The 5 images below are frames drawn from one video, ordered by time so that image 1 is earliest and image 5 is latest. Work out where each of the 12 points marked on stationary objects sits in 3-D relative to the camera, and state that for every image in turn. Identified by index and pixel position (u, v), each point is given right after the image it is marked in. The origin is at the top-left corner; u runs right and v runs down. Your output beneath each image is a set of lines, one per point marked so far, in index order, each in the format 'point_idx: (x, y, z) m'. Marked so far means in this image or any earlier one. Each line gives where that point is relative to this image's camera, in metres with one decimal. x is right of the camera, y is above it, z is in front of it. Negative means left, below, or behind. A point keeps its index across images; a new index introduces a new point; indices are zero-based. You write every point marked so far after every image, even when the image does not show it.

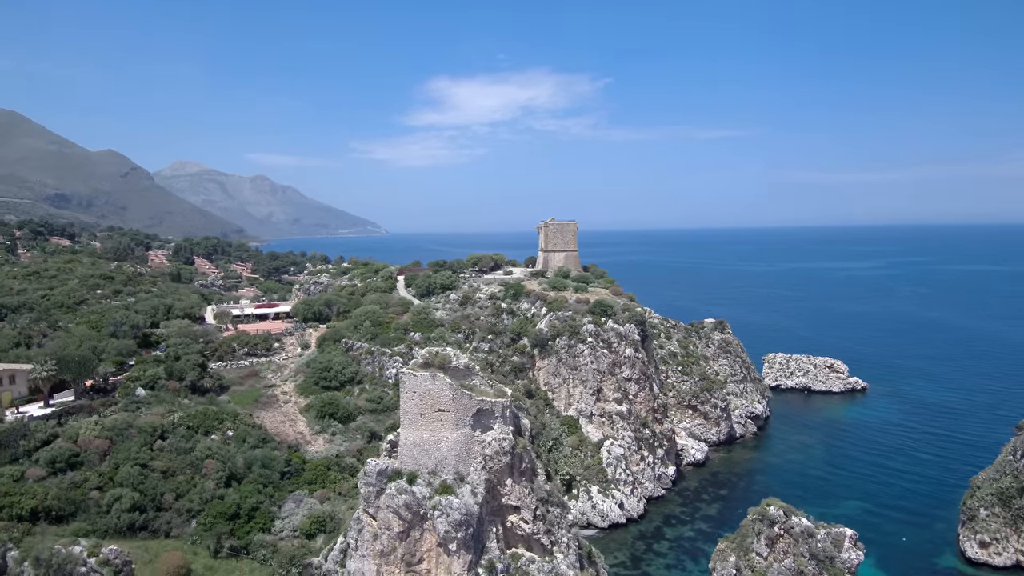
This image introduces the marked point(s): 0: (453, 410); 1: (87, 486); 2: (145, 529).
0: (-1.3, -2.7, +14.5) m
1: (-11.8, -5.6, +18.1) m
2: (-10.0, -6.6, +17.9) m
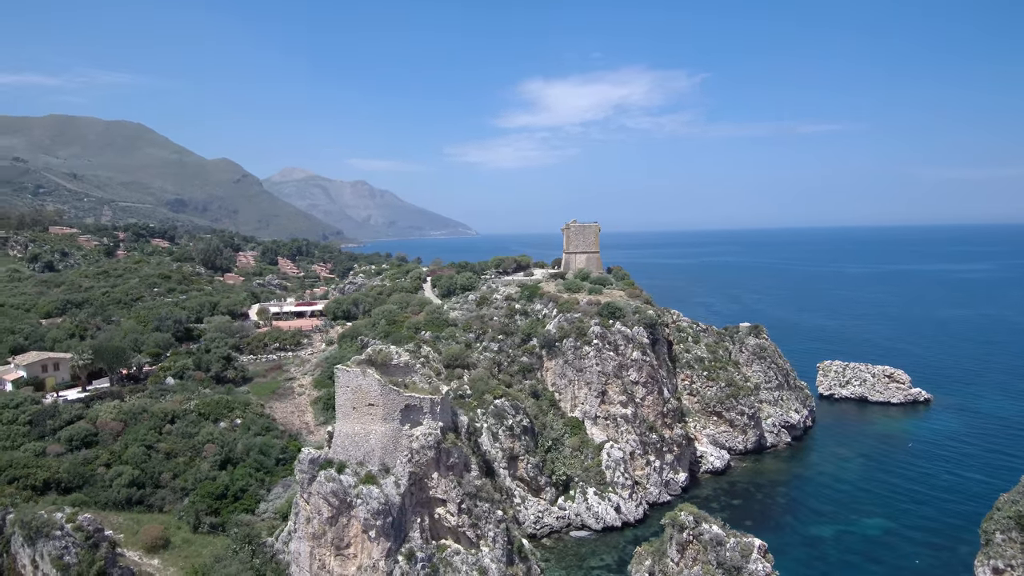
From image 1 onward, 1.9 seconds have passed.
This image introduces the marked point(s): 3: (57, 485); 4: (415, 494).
0: (-3.1, -2.8, +15.3) m
1: (-13.0, -5.5, +20.4) m
2: (-11.3, -6.6, +19.9) m
3: (-13.3, -5.8, +19.2) m
4: (-2.3, -4.9, +15.3) m
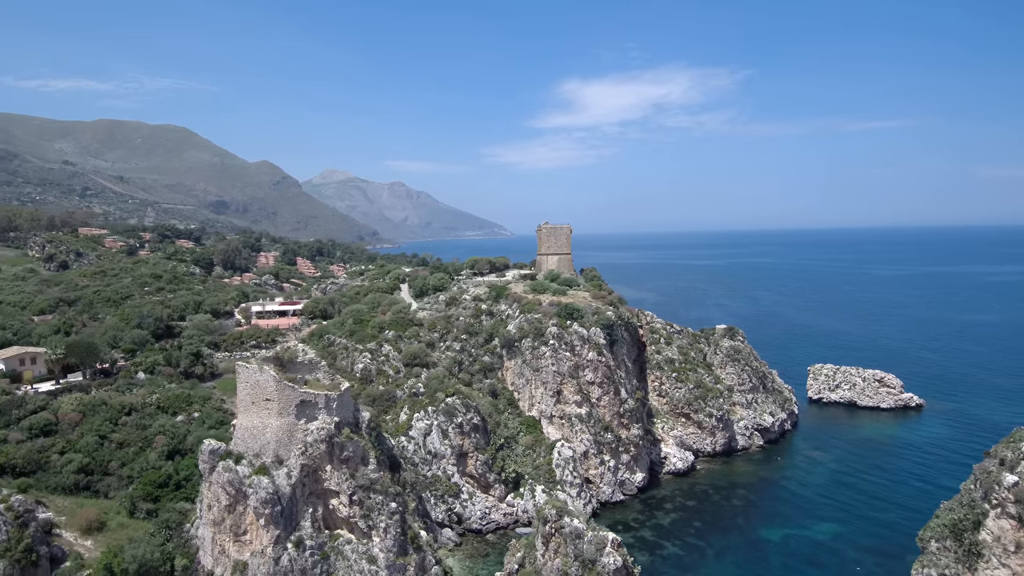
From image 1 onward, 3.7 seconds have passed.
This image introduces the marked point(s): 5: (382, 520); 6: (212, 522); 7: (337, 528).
0: (-5.8, -2.8, +16.2) m
1: (-15.5, -5.5, +21.8) m
2: (-13.8, -6.5, +21.2) m
3: (-15.9, -5.8, +20.6) m
4: (-5.1, -4.9, +16.1) m
5: (-3.3, -6.0, +16.7) m
6: (-7.6, -5.9, +16.4) m
7: (-4.5, -6.1, +16.5) m
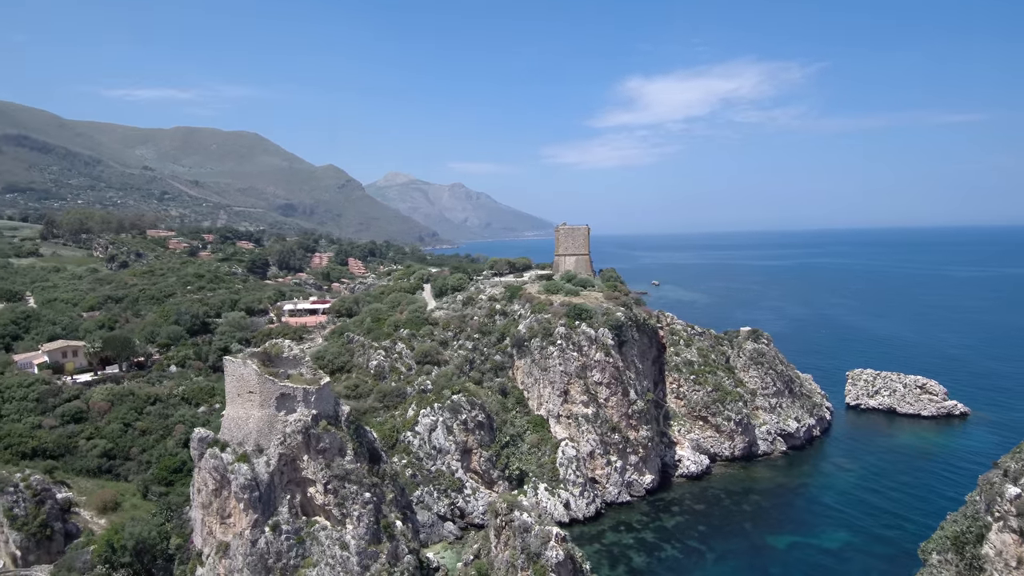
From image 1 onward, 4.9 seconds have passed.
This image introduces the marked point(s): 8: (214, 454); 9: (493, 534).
0: (-6.7, -2.8, +17.2) m
1: (-15.8, -5.4, +23.7) m
2: (-14.2, -6.5, +22.9) m
3: (-16.3, -5.7, +22.6) m
4: (-6.0, -4.9, +17.1) m
5: (-4.2, -6.0, +17.5) m
6: (-8.5, -5.9, +17.6) m
7: (-5.3, -6.1, +17.4) m
8: (-7.9, -4.4, +17.2) m
9: (-0.7, -6.6, +17.4) m
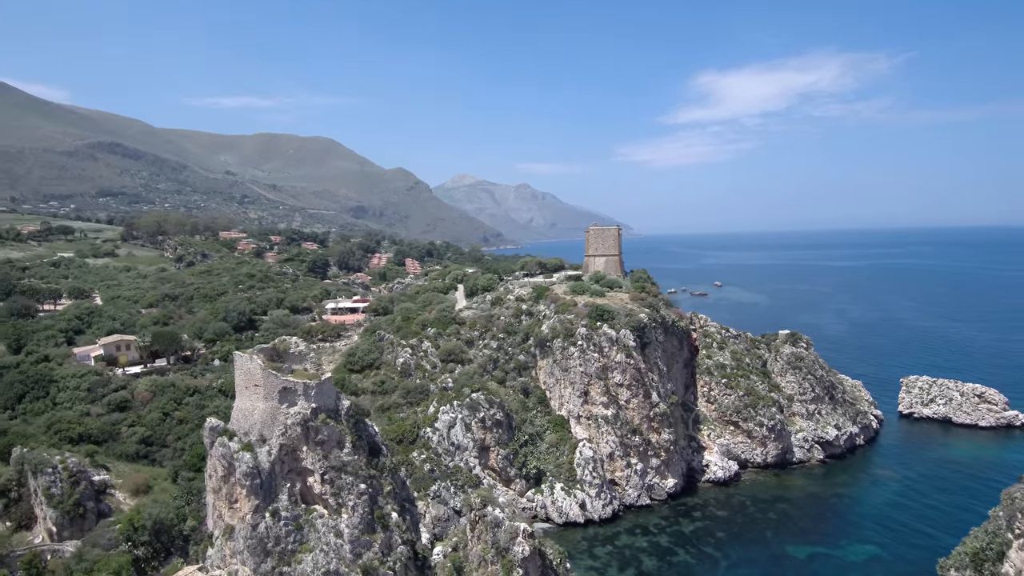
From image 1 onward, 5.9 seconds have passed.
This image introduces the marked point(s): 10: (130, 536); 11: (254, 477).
0: (-7.0, -2.7, +18.3) m
1: (-15.4, -5.4, +25.7) m
2: (-13.9, -6.4, +24.8) m
3: (-16.0, -5.7, +24.6) m
4: (-6.3, -4.9, +18.1) m
5: (-4.5, -6.0, +18.3) m
6: (-8.7, -5.9, +18.9) m
7: (-5.6, -6.1, +18.3) m
8: (-8.2, -4.4, +18.4) m
9: (-1.0, -6.6, +17.8) m
10: (-11.2, -7.2, +19.0) m
11: (-7.1, -5.2, +17.7) m
